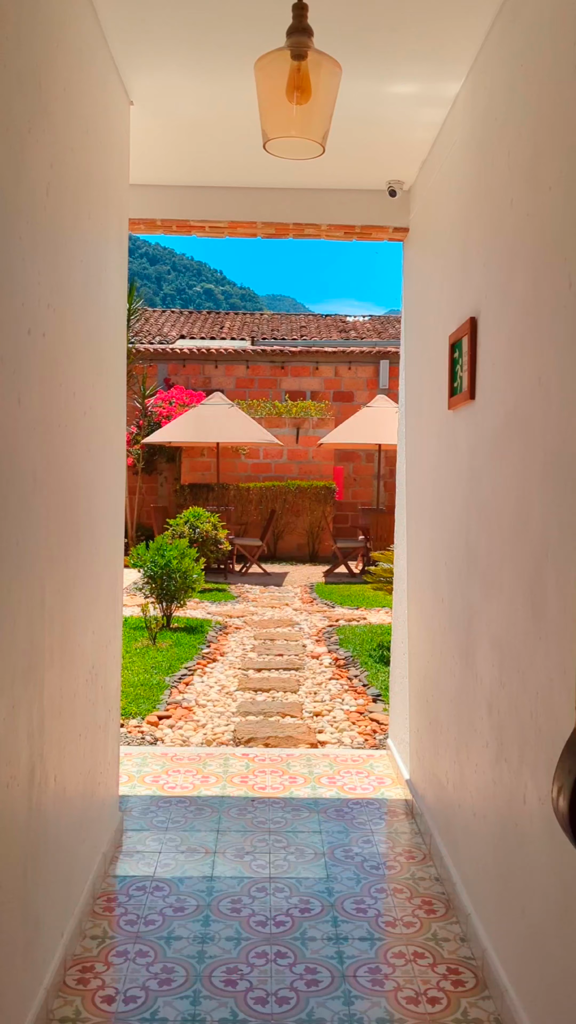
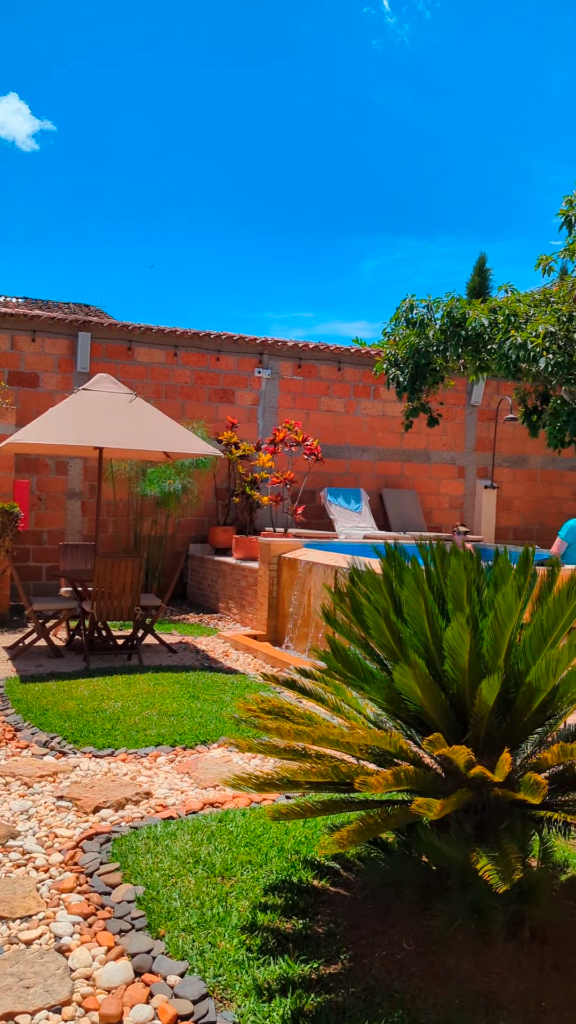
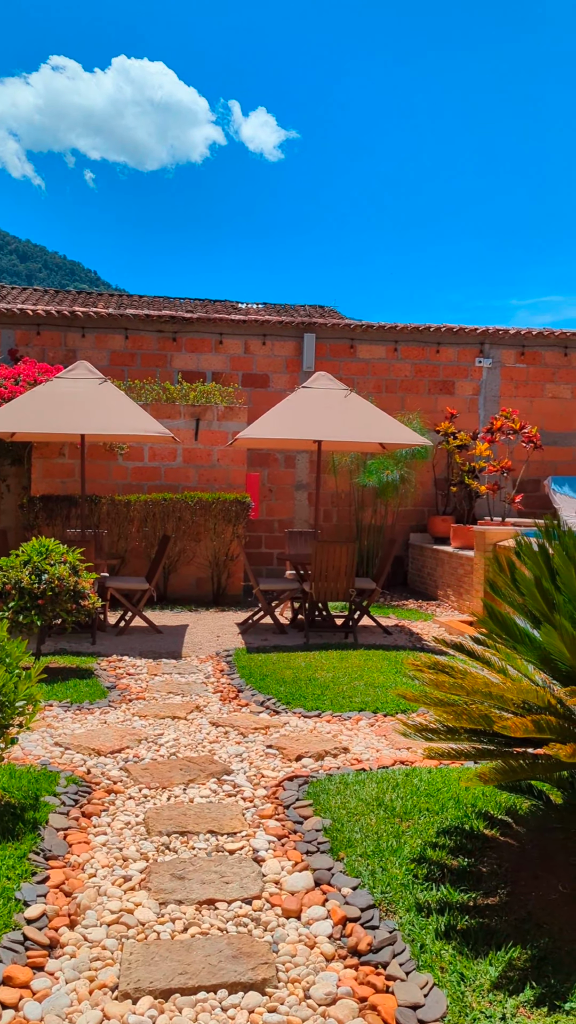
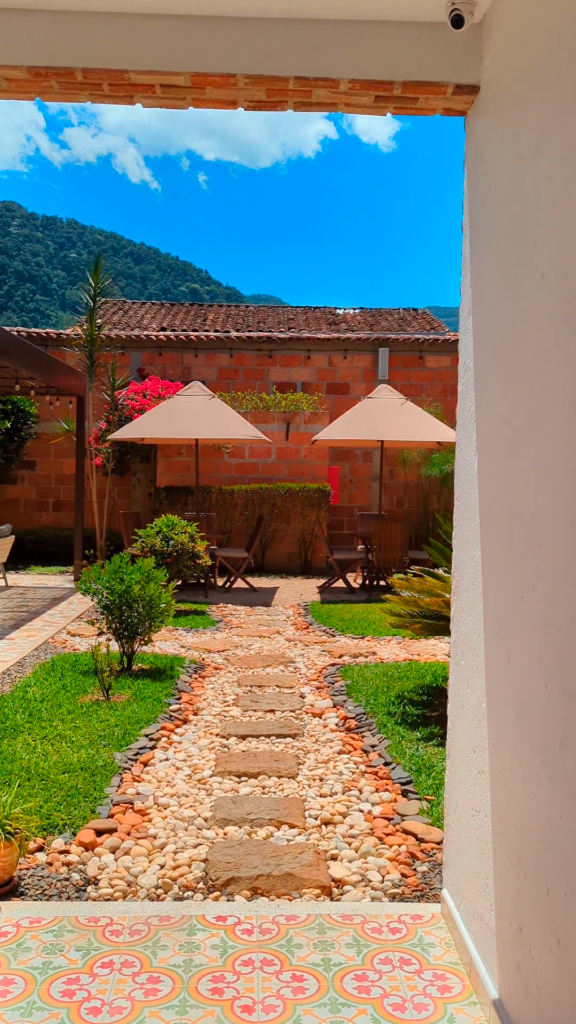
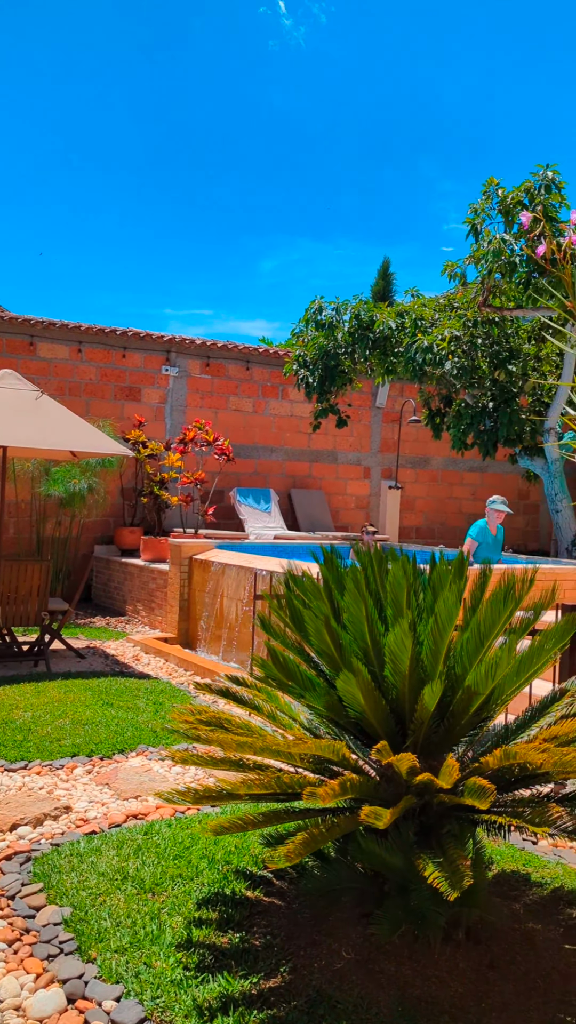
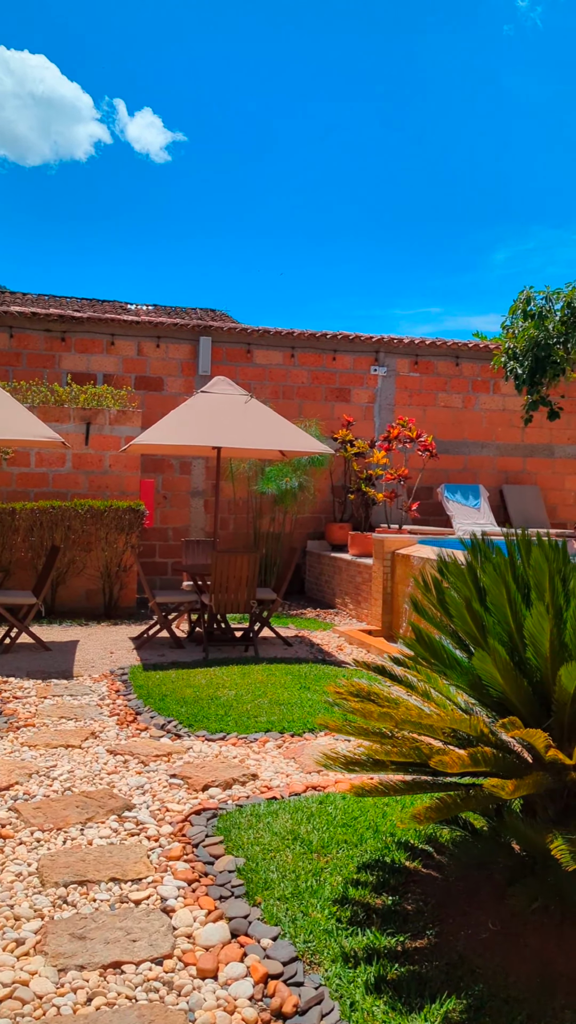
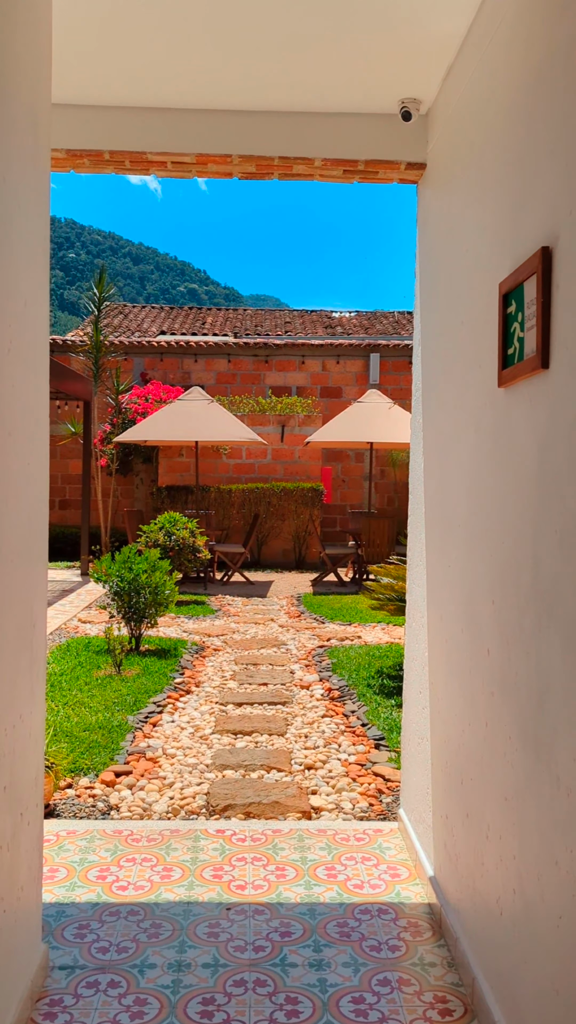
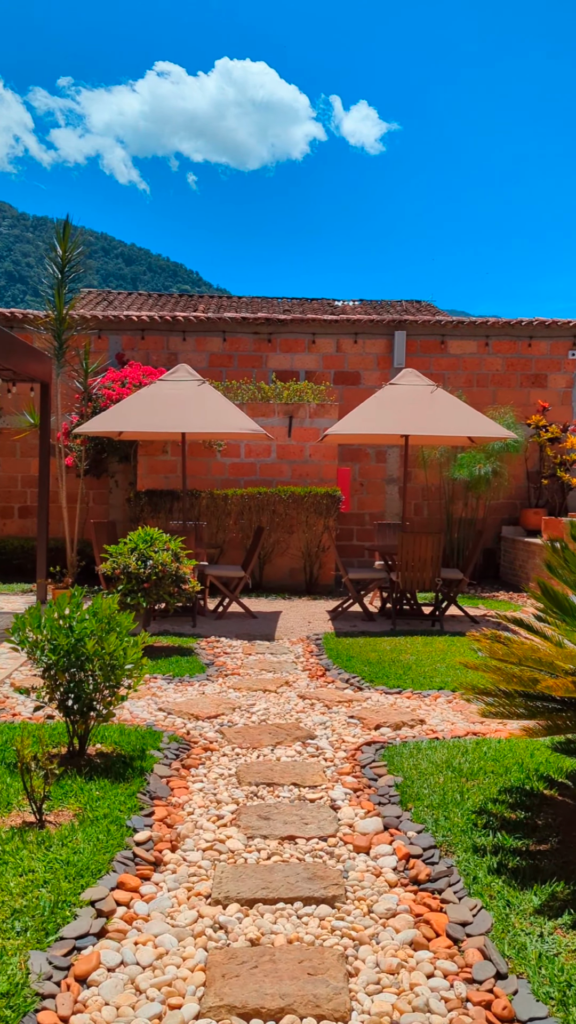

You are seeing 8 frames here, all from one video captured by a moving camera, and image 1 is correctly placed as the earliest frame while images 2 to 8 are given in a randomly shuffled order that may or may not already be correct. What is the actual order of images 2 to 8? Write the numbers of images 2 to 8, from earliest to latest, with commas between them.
7, 4, 8, 3, 6, 2, 5
